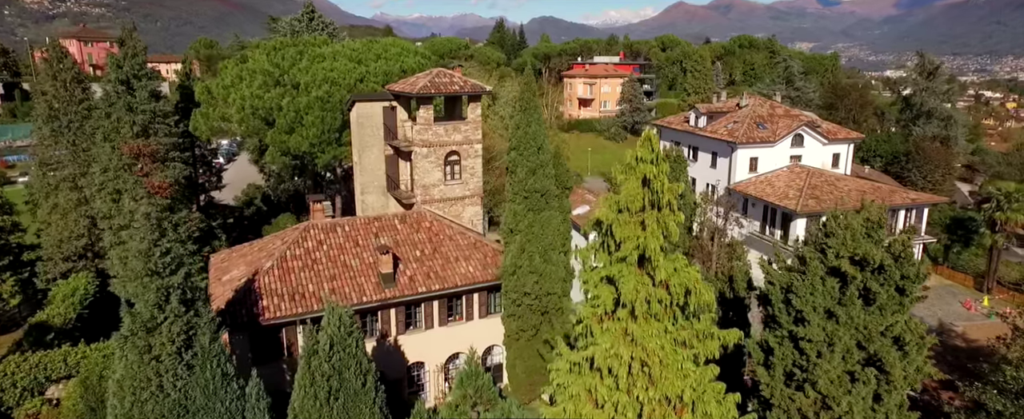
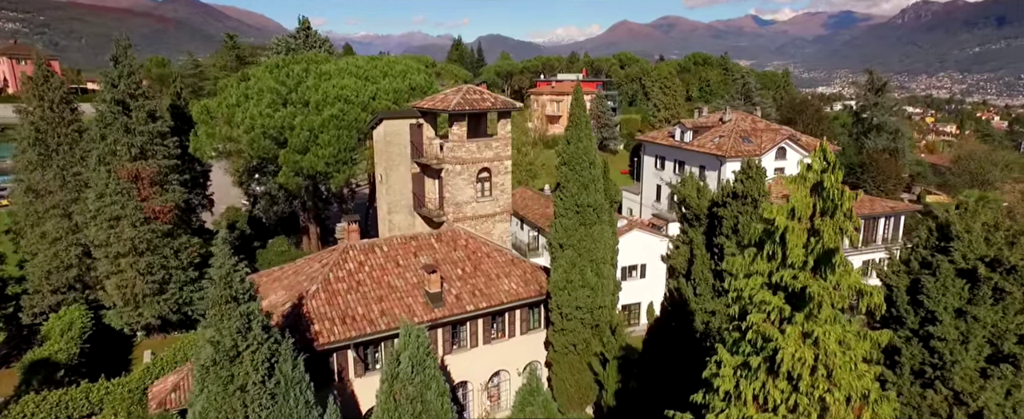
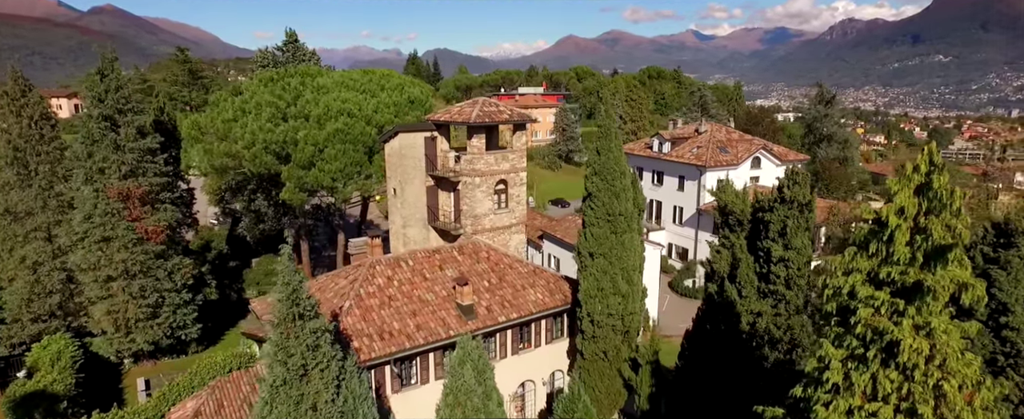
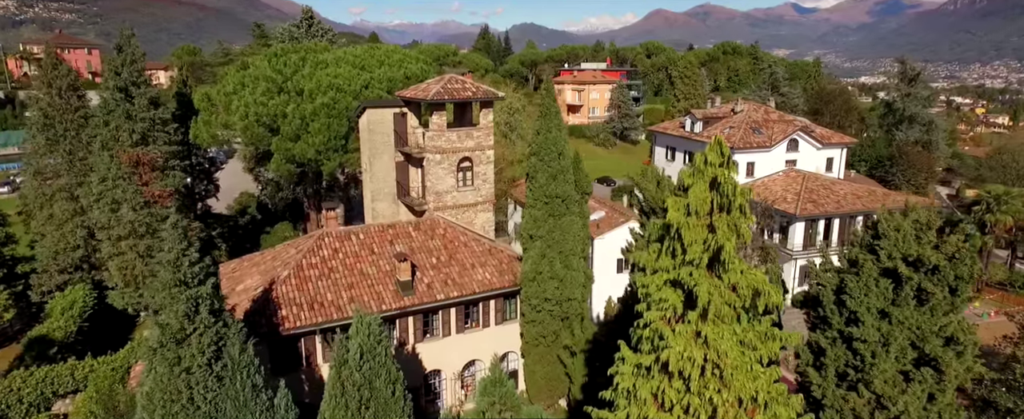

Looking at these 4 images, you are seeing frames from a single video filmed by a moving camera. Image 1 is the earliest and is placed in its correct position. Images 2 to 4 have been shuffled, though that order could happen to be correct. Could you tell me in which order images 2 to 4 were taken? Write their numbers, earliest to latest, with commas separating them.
4, 2, 3
